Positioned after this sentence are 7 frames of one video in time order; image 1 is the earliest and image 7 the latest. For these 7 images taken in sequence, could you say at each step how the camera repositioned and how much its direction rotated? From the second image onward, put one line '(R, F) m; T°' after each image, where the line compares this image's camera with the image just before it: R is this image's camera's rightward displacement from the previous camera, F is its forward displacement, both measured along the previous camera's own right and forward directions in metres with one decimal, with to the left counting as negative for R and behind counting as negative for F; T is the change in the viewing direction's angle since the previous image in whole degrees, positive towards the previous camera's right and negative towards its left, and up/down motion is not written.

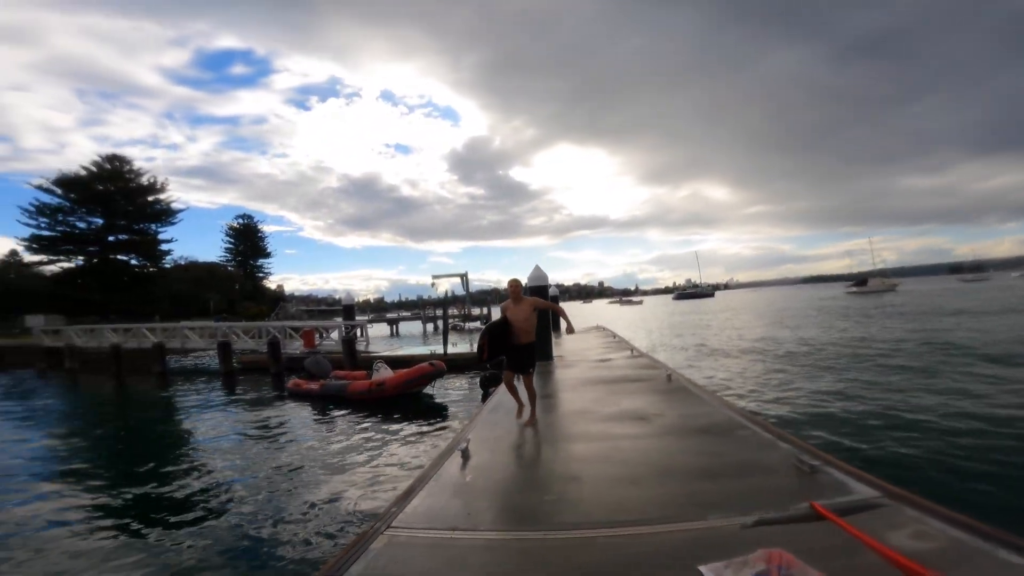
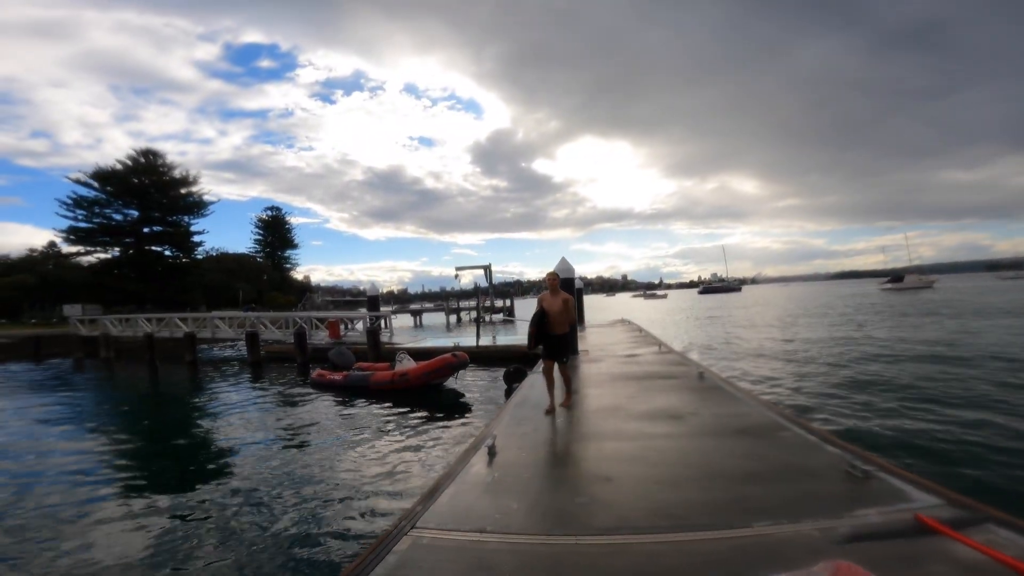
(-0.1, +0.2) m; -2°
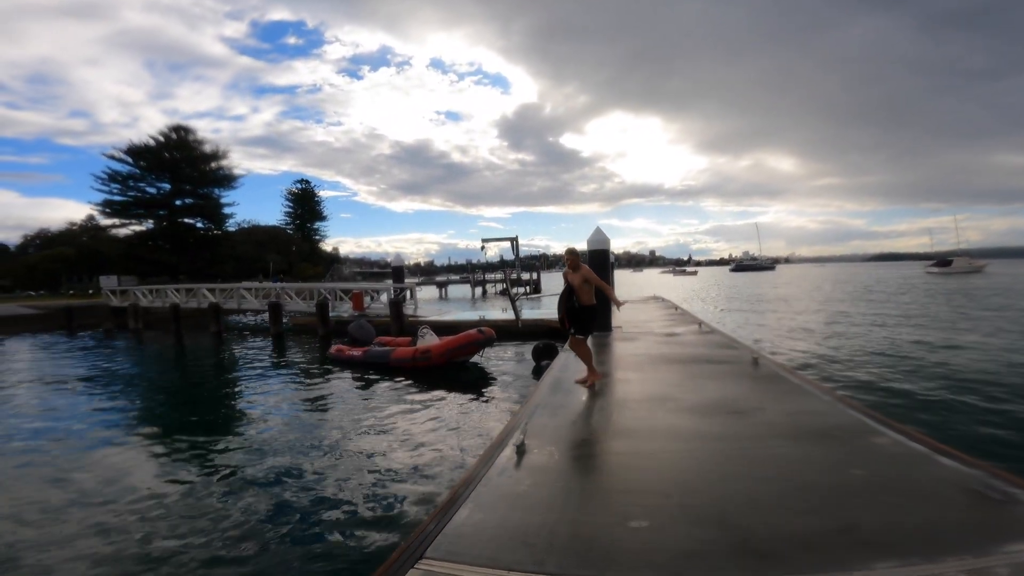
(-0.1, +0.7) m; -3°
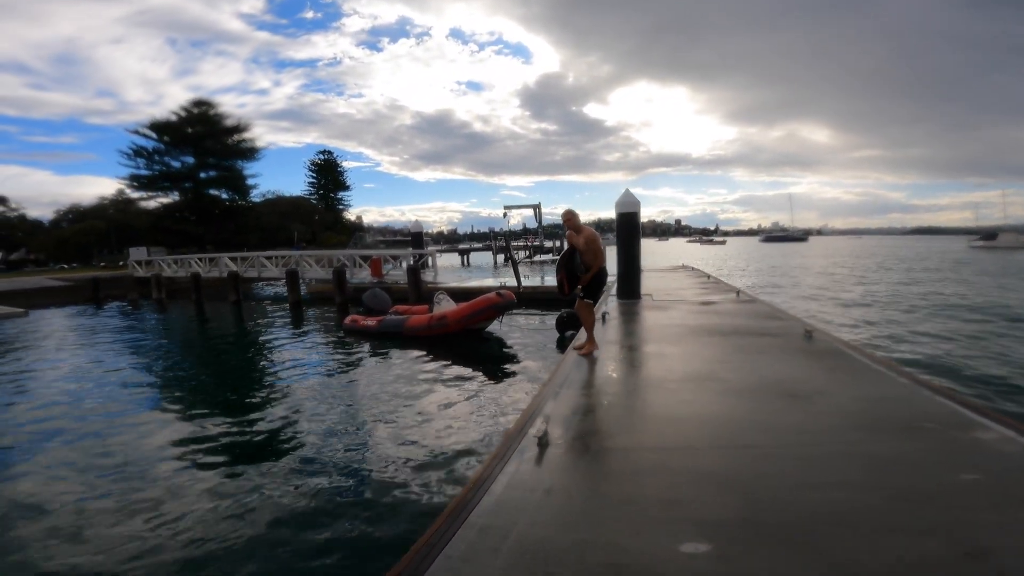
(0.0, +0.6) m; -2°
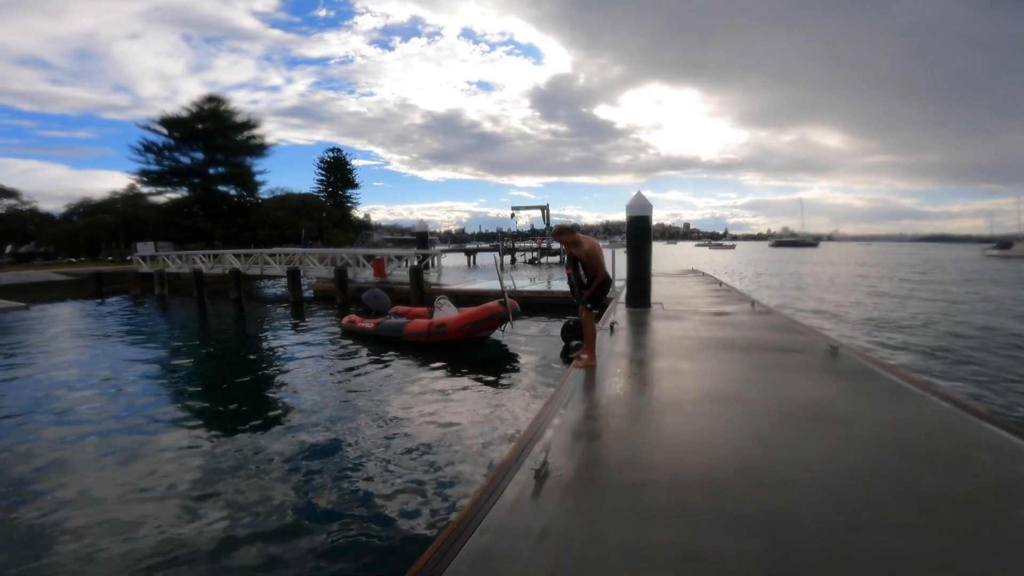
(0.0, +0.4) m; -1°
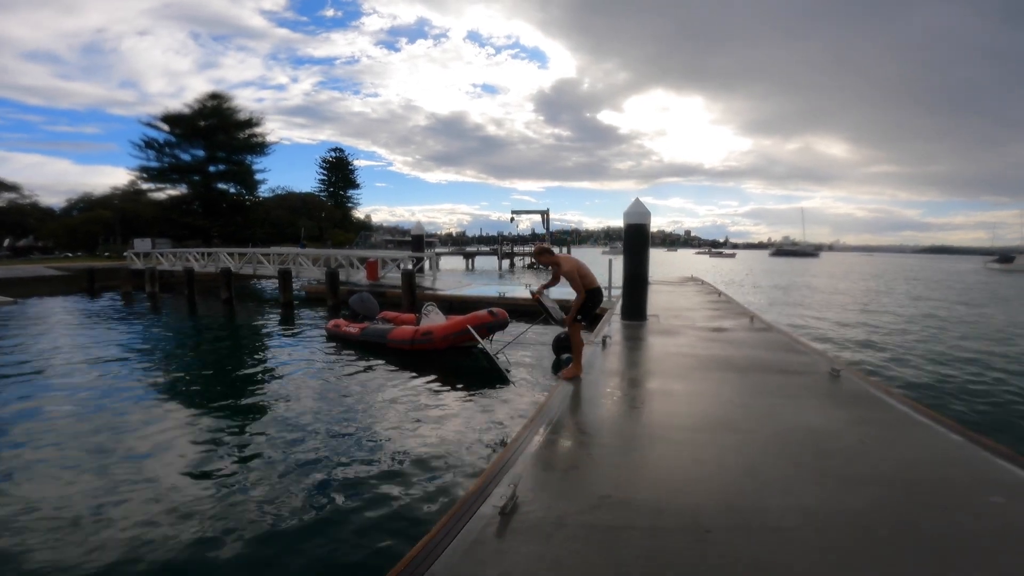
(+0.1, +0.3) m; 0°
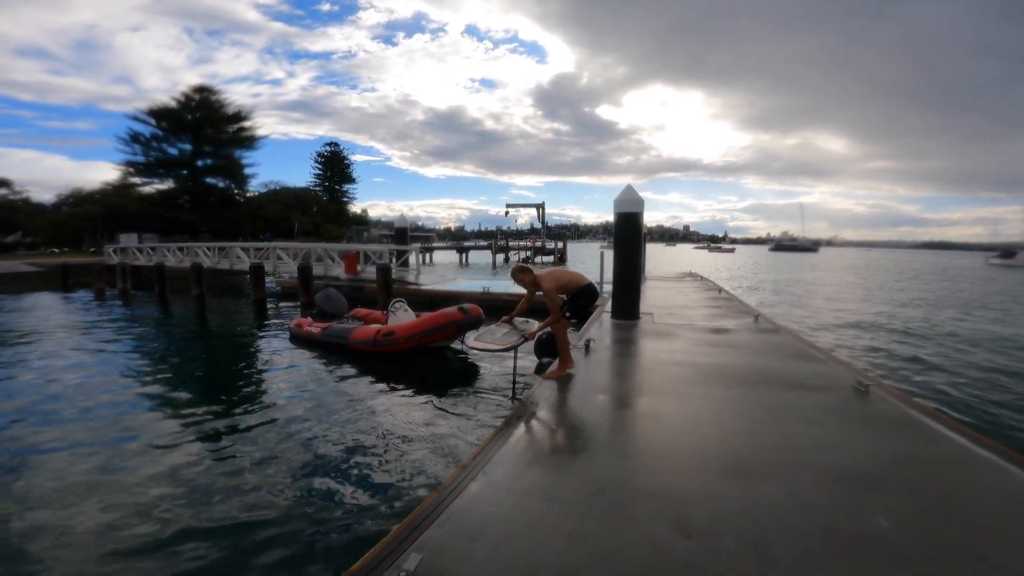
(+0.3, +0.9) m; 0°
